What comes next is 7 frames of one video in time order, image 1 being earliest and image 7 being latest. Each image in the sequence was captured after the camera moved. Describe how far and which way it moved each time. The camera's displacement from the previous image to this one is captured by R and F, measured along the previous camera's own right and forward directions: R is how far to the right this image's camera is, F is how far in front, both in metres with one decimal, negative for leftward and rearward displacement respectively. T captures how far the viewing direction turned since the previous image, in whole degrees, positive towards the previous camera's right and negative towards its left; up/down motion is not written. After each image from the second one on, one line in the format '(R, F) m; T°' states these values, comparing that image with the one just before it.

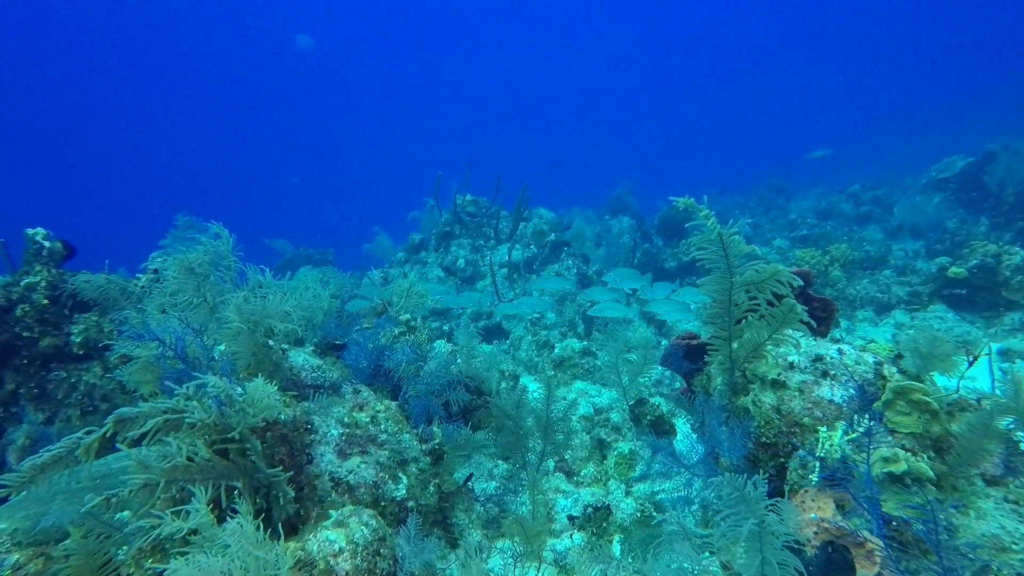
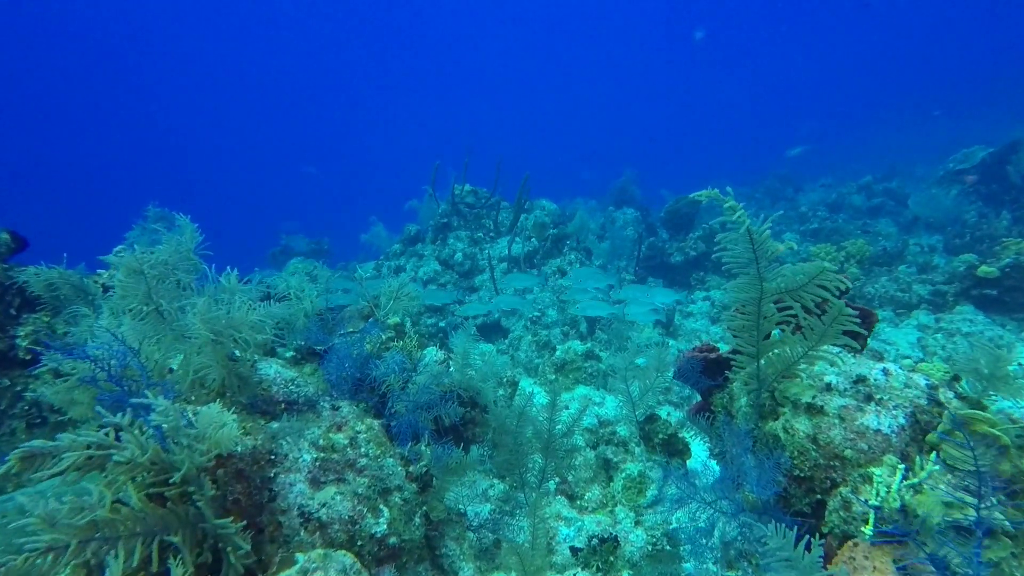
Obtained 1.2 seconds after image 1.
(0.0, +0.6) m; 0°
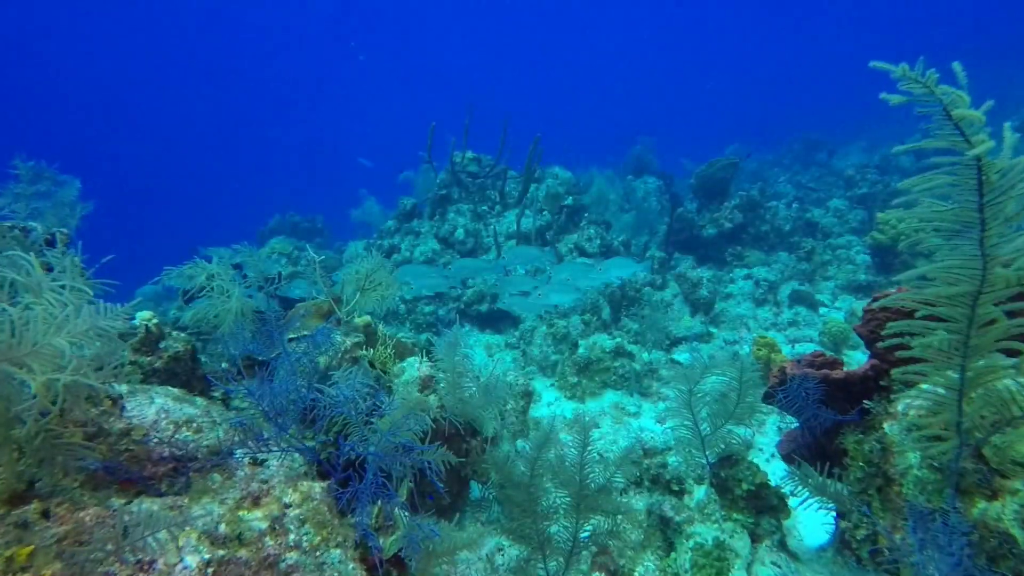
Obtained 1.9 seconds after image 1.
(0.0, +1.6) m; -1°
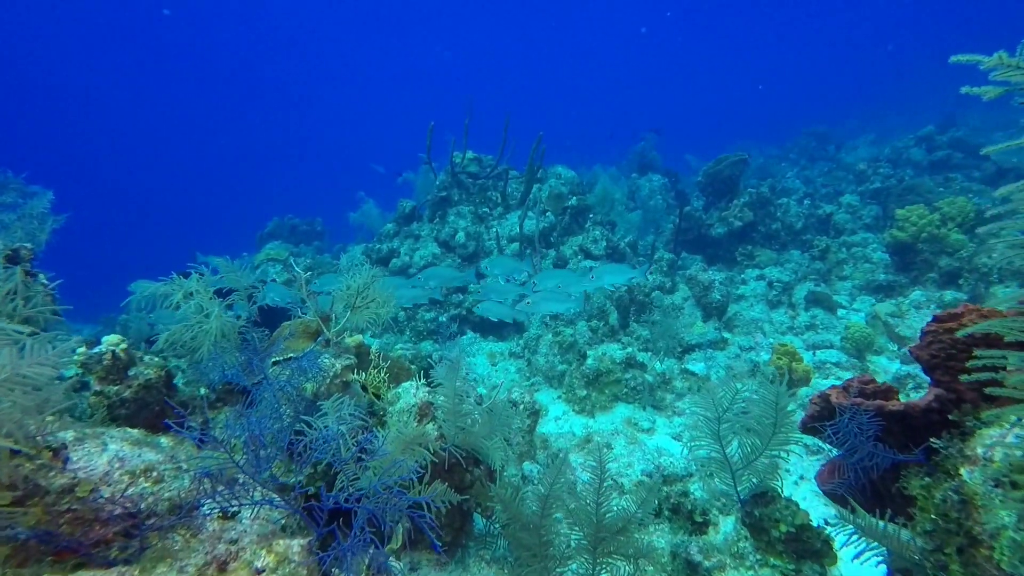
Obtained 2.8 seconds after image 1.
(0.0, +0.4) m; 0°
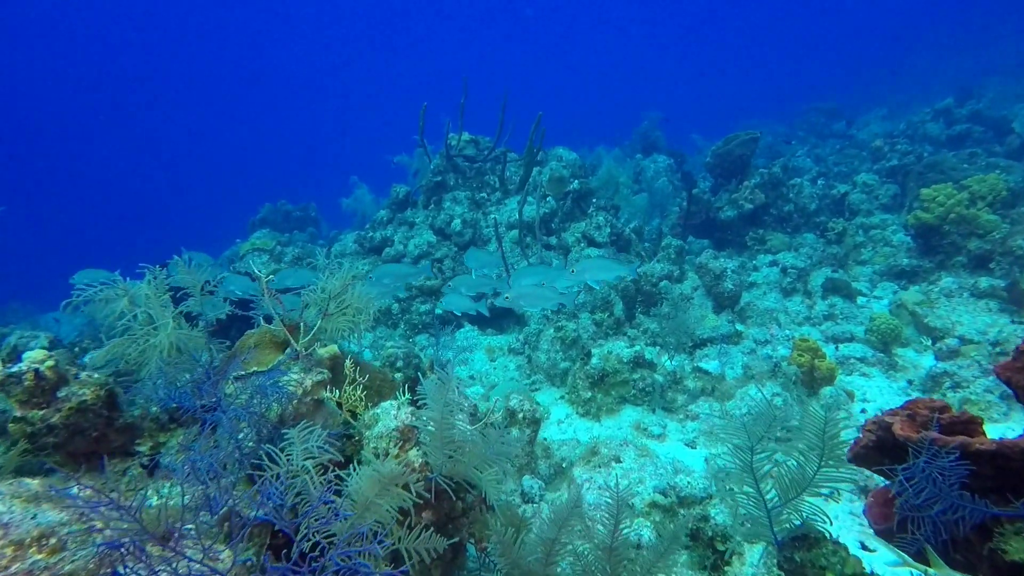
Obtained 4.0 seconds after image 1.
(0.0, +0.5) m; 0°
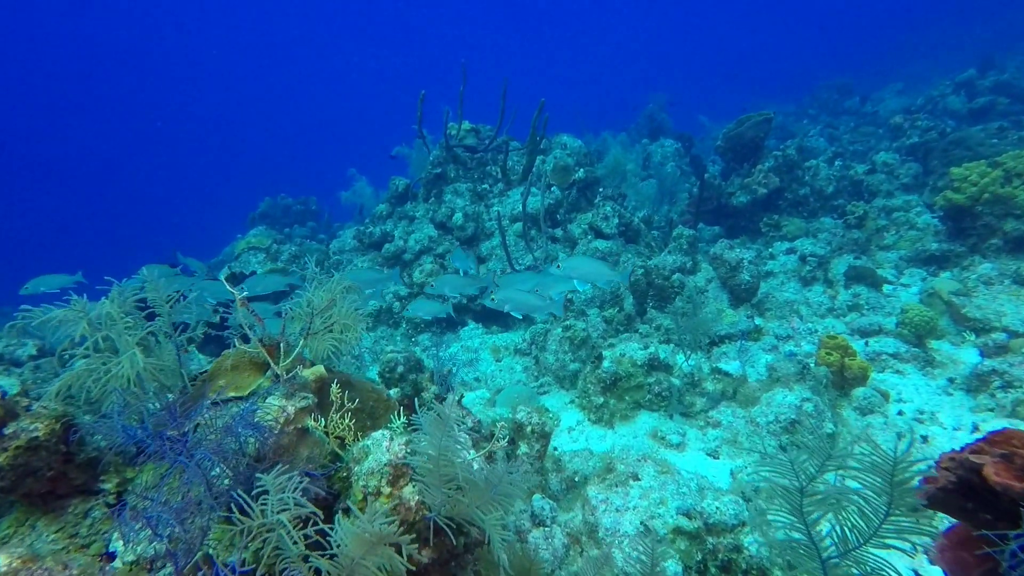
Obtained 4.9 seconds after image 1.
(0.0, +0.4) m; -1°
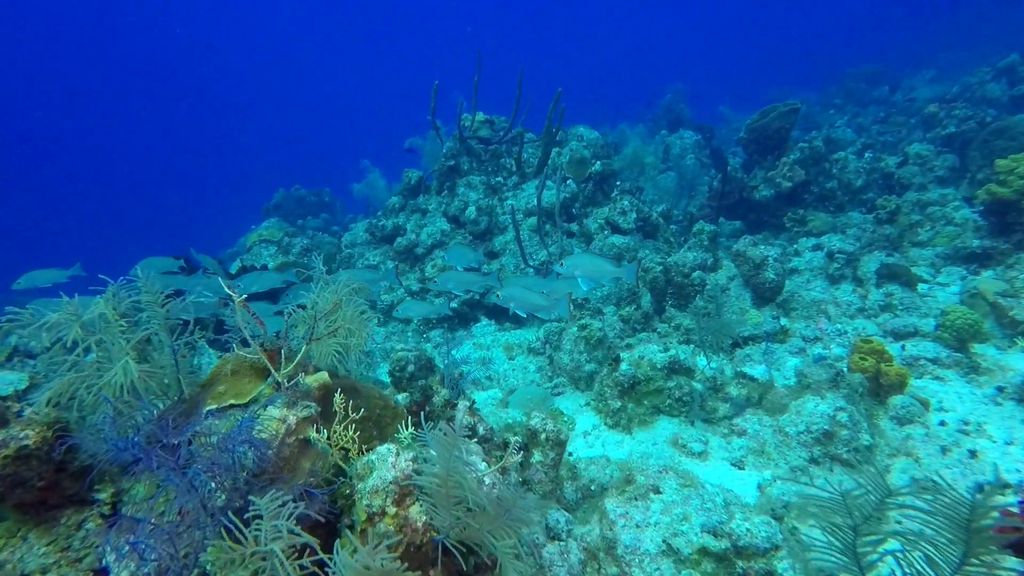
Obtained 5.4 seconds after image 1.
(0.0, +0.2) m; -1°
